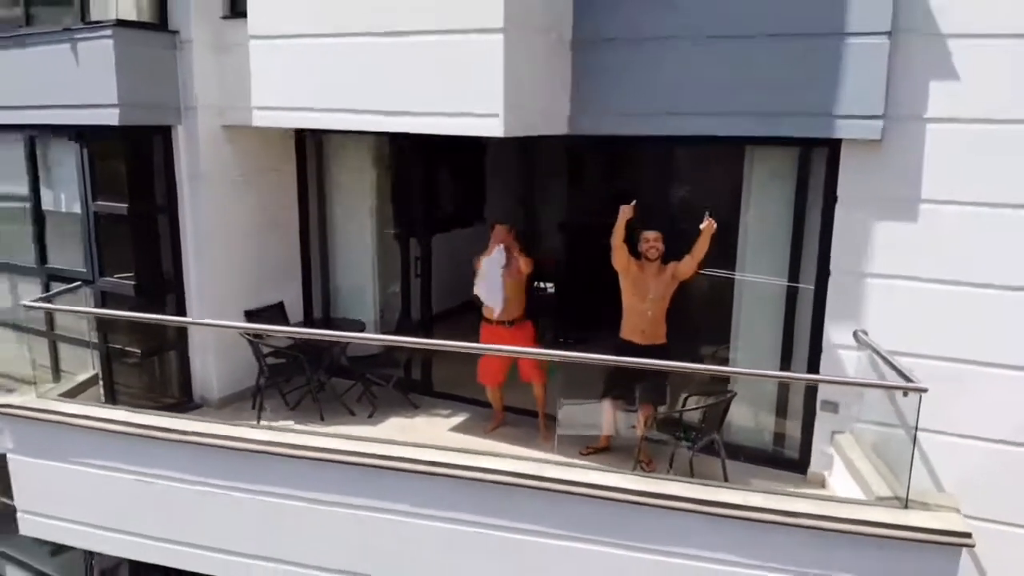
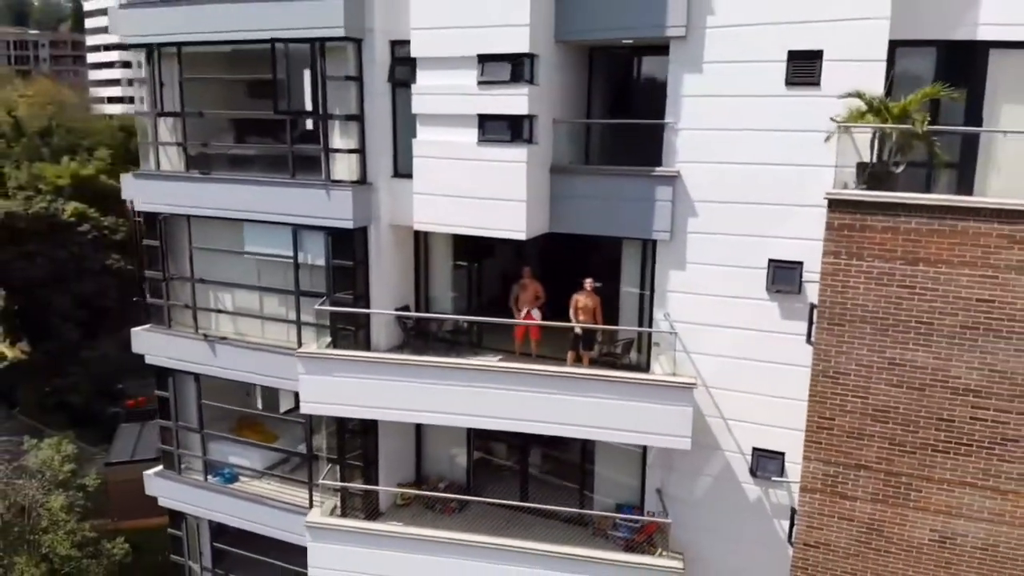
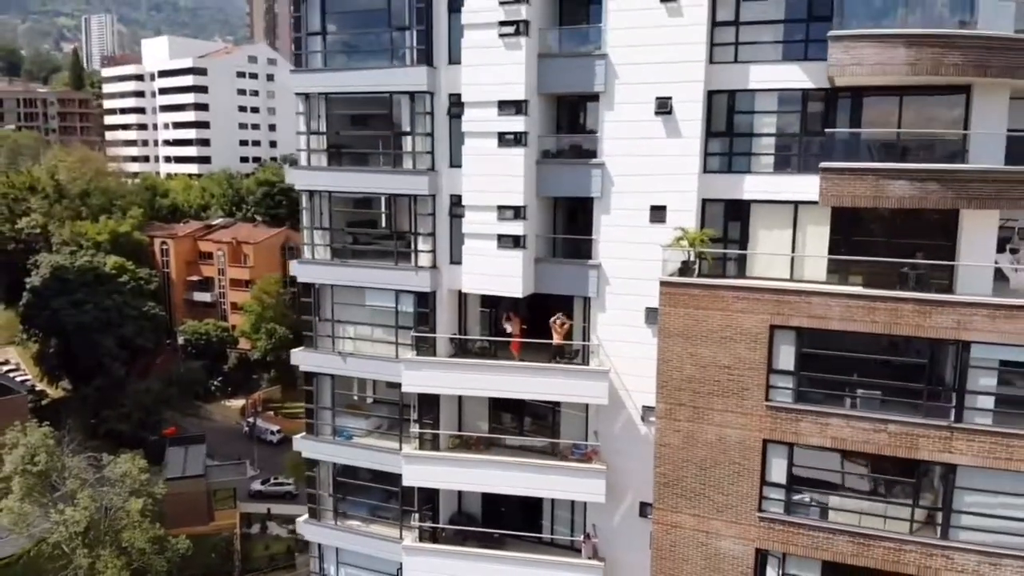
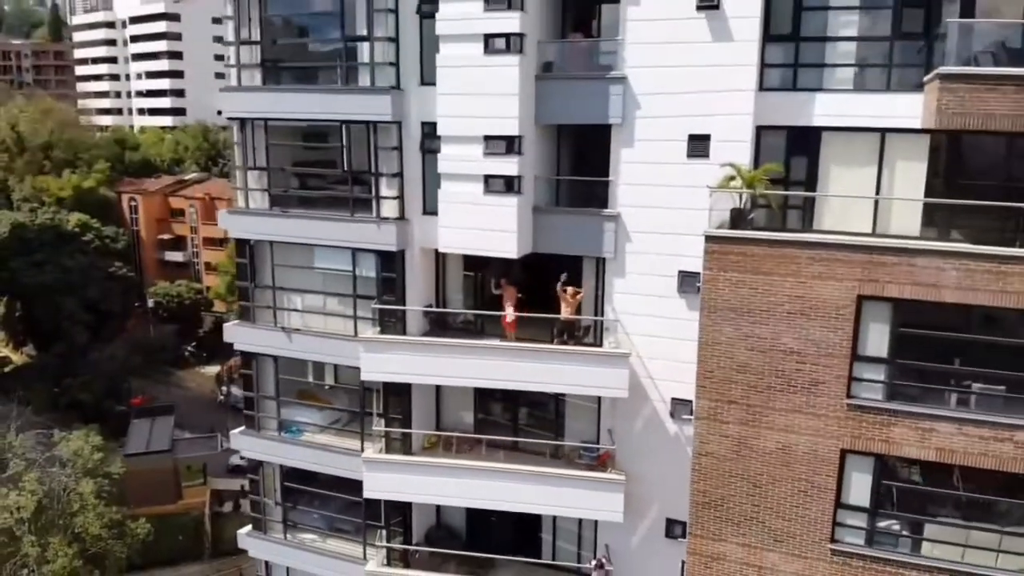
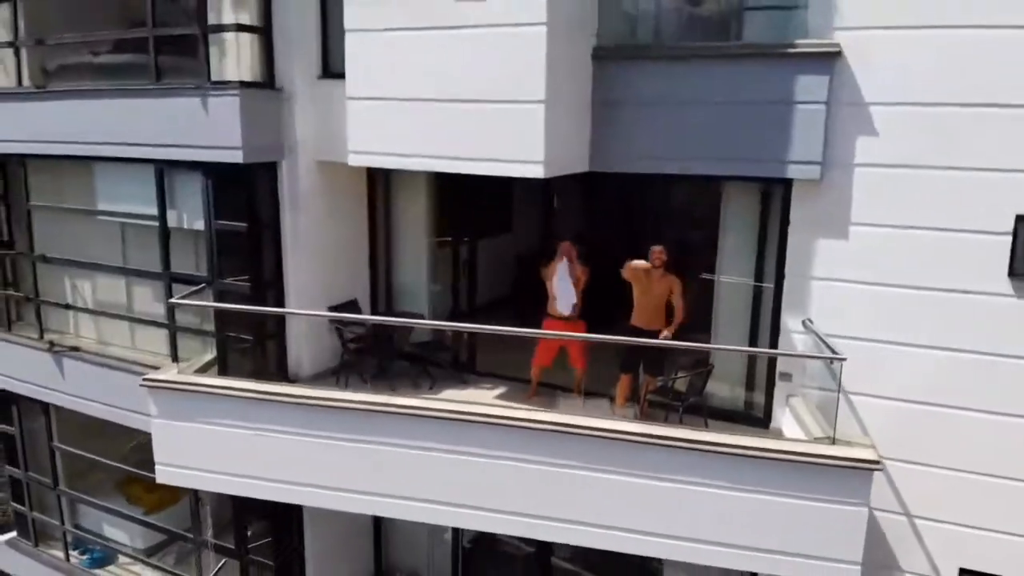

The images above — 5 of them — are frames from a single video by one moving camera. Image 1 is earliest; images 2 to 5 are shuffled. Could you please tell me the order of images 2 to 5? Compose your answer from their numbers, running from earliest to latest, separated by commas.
5, 2, 4, 3
